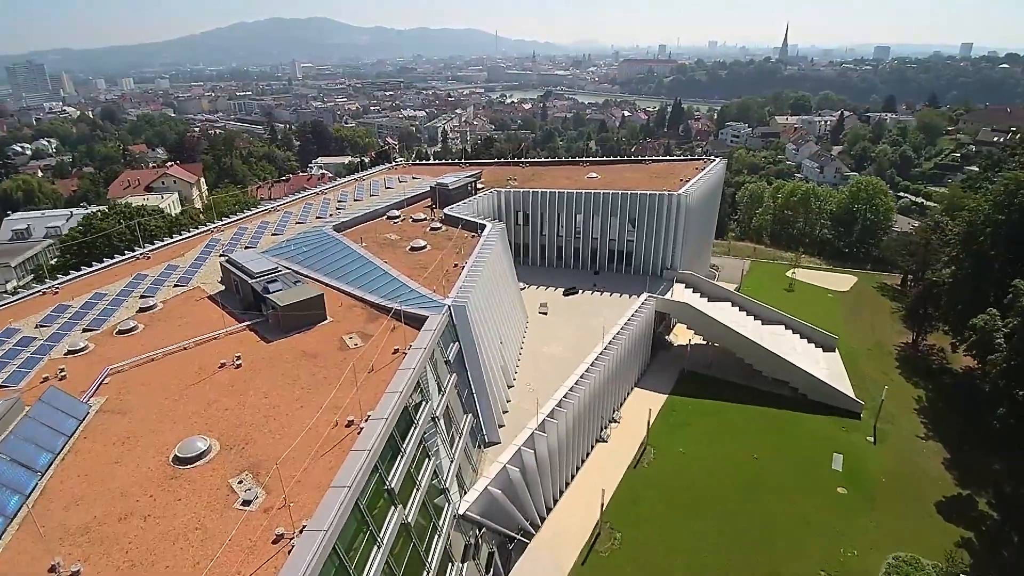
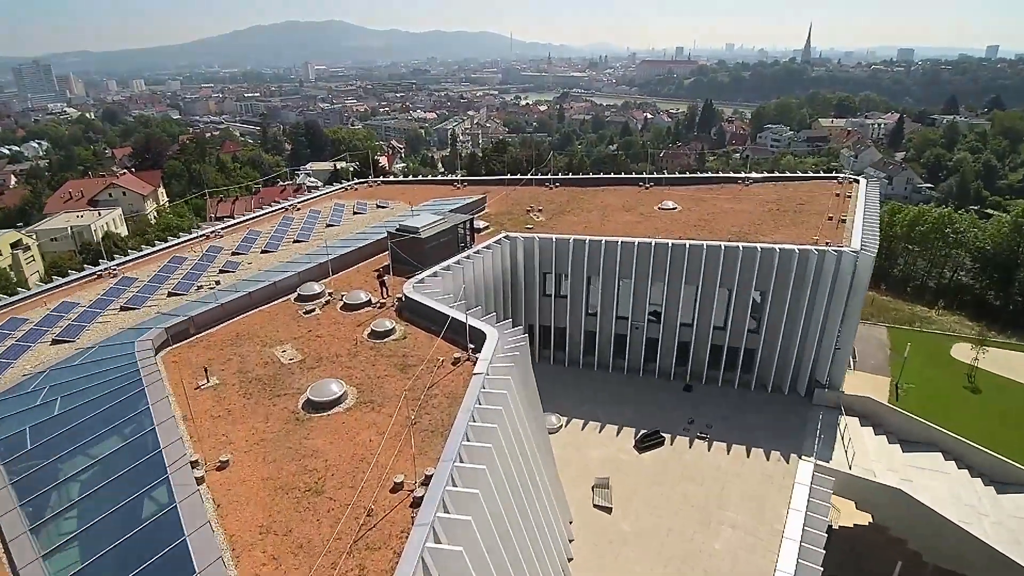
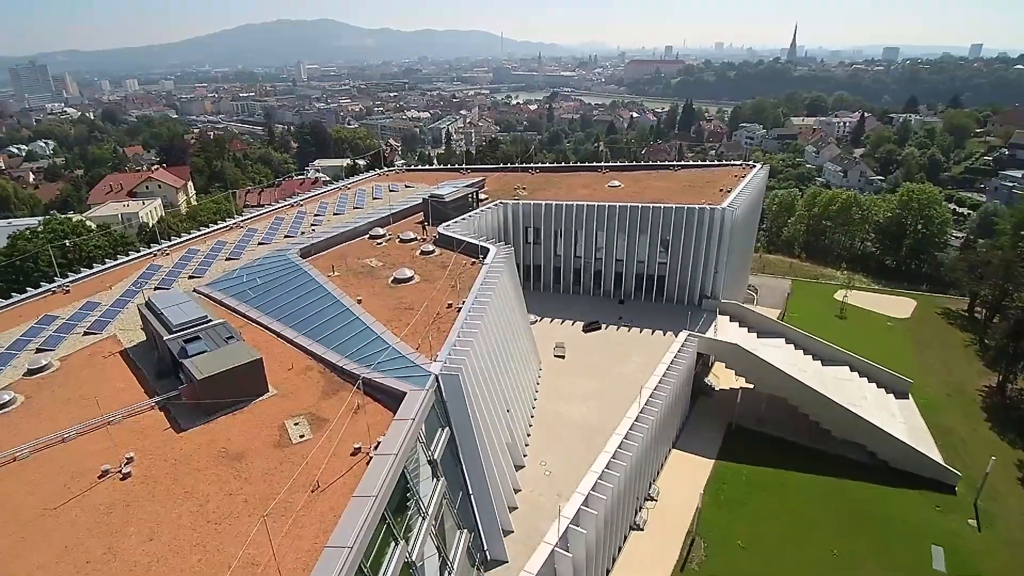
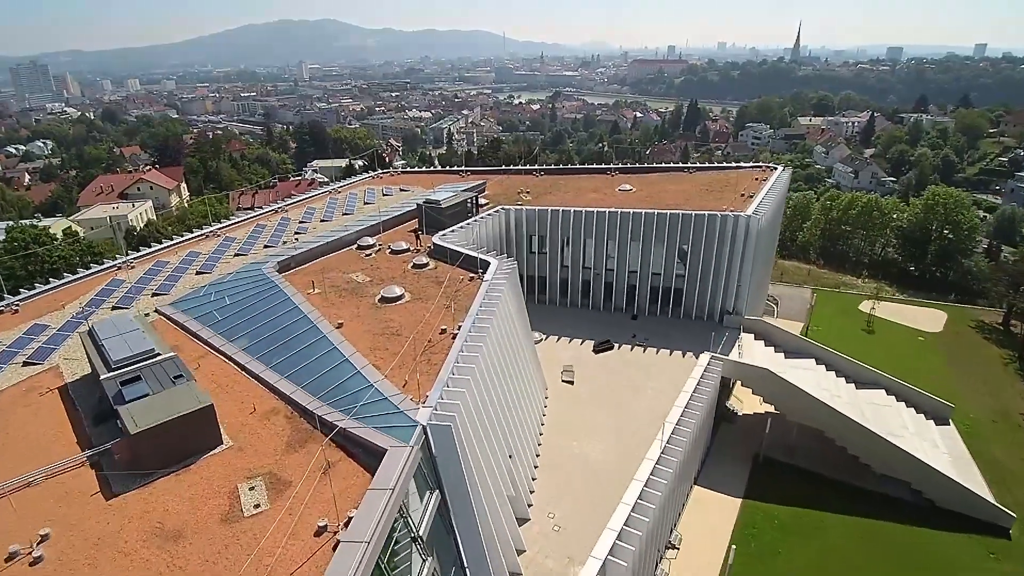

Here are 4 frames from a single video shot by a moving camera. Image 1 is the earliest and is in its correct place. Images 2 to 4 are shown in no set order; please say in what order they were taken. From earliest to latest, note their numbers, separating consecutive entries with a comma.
3, 4, 2
